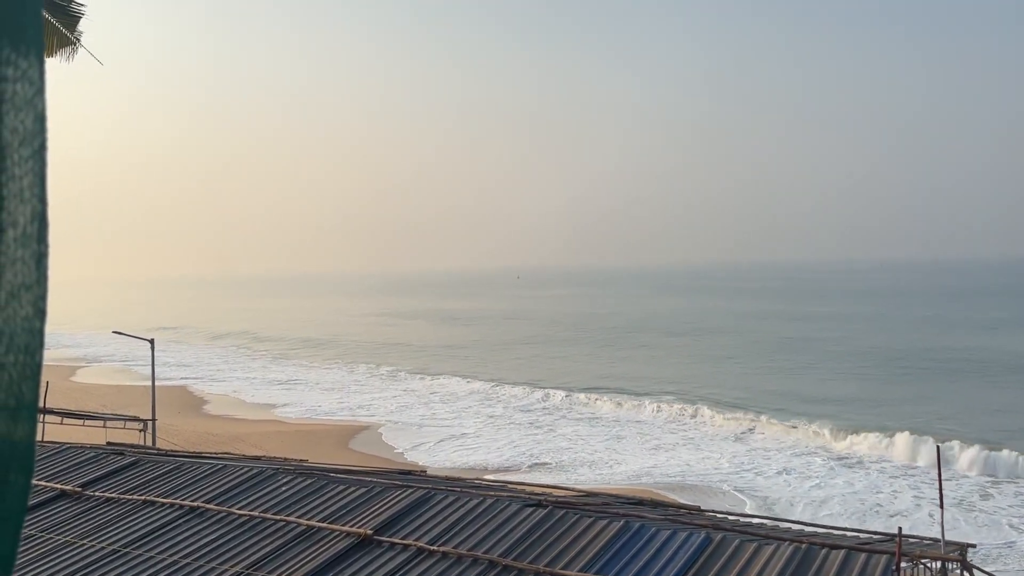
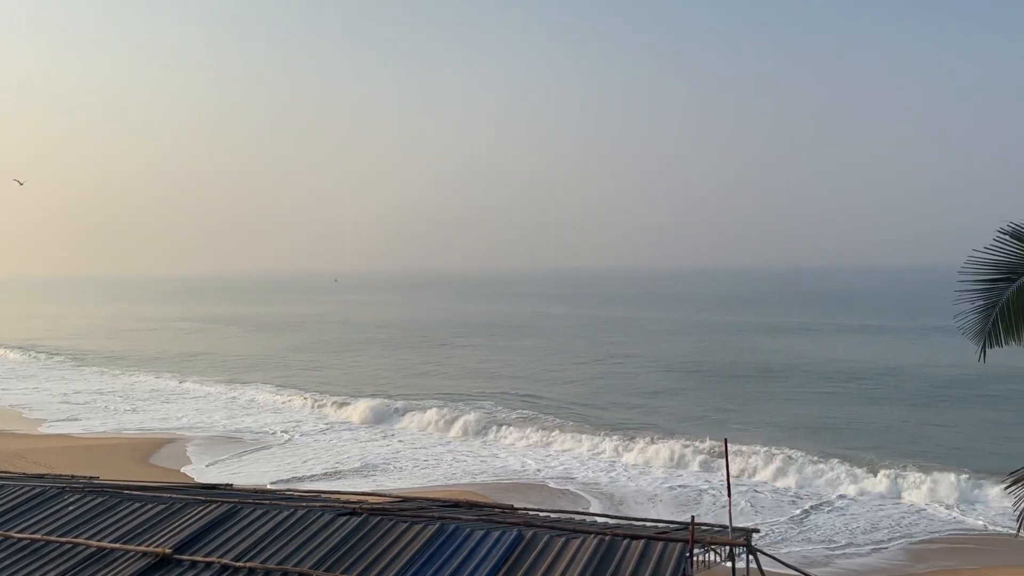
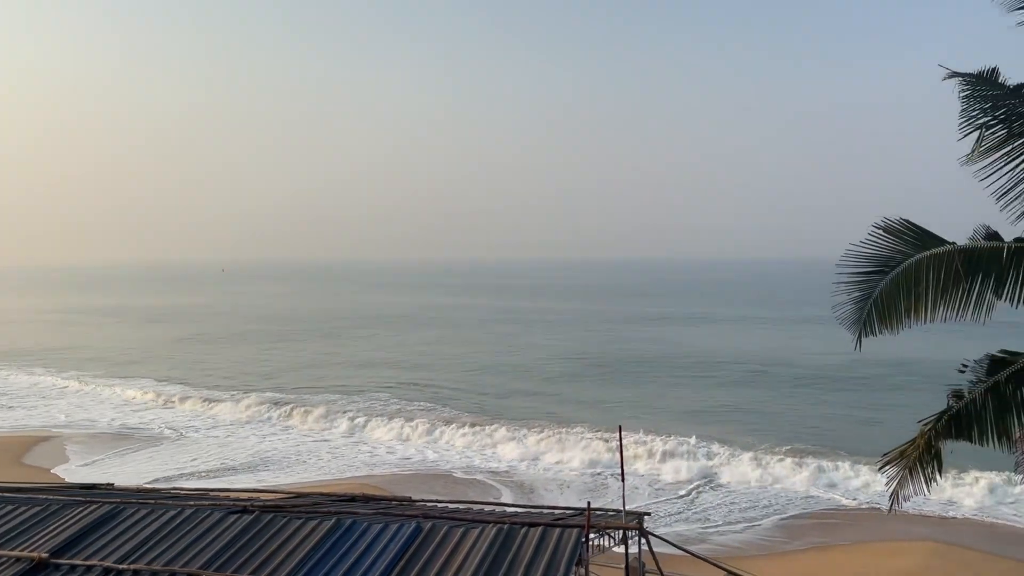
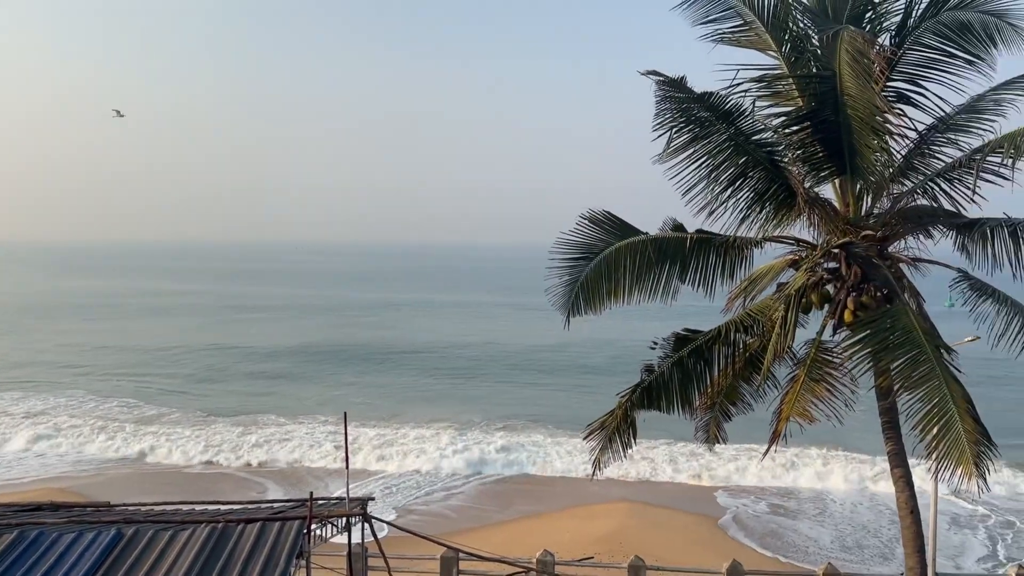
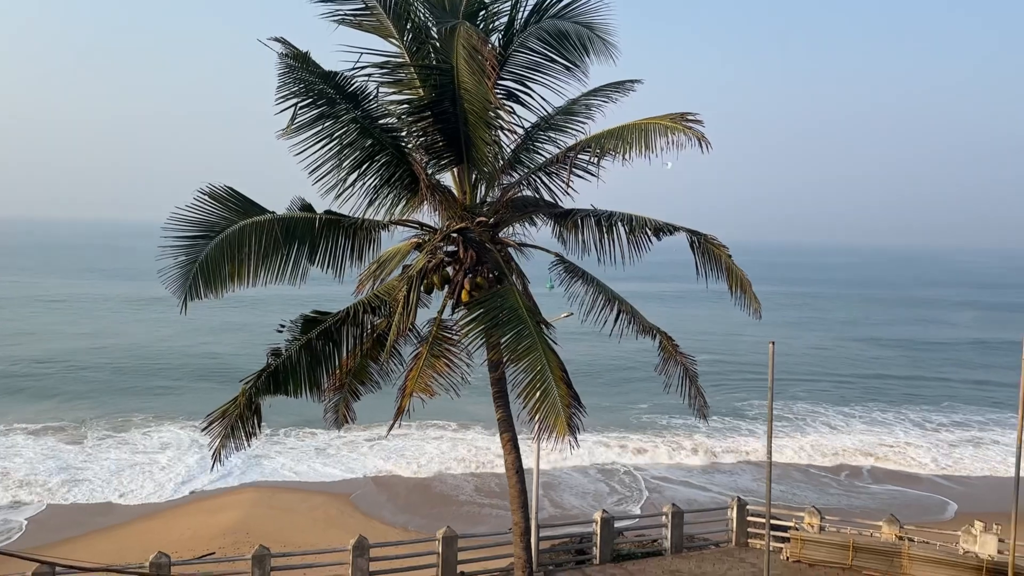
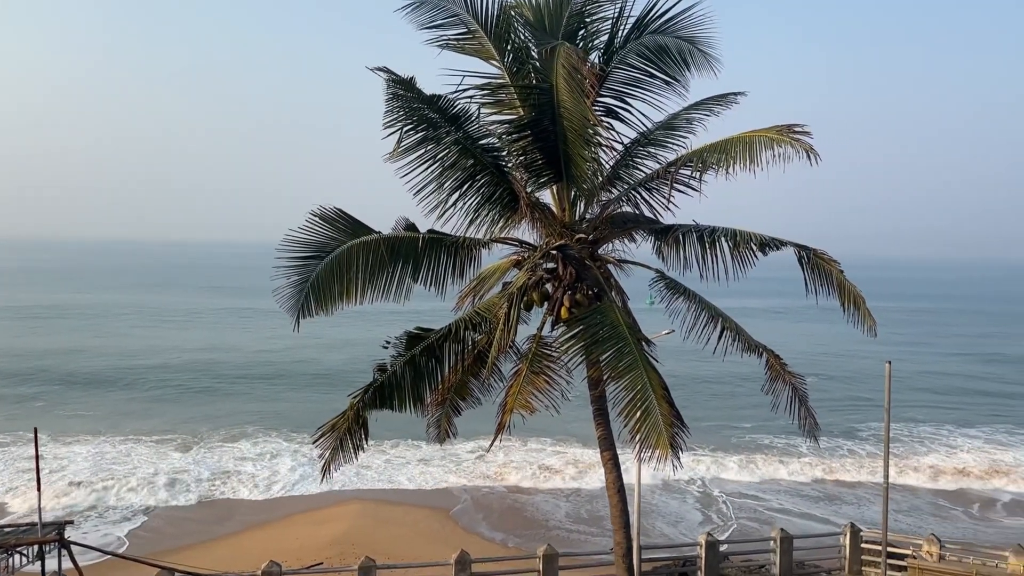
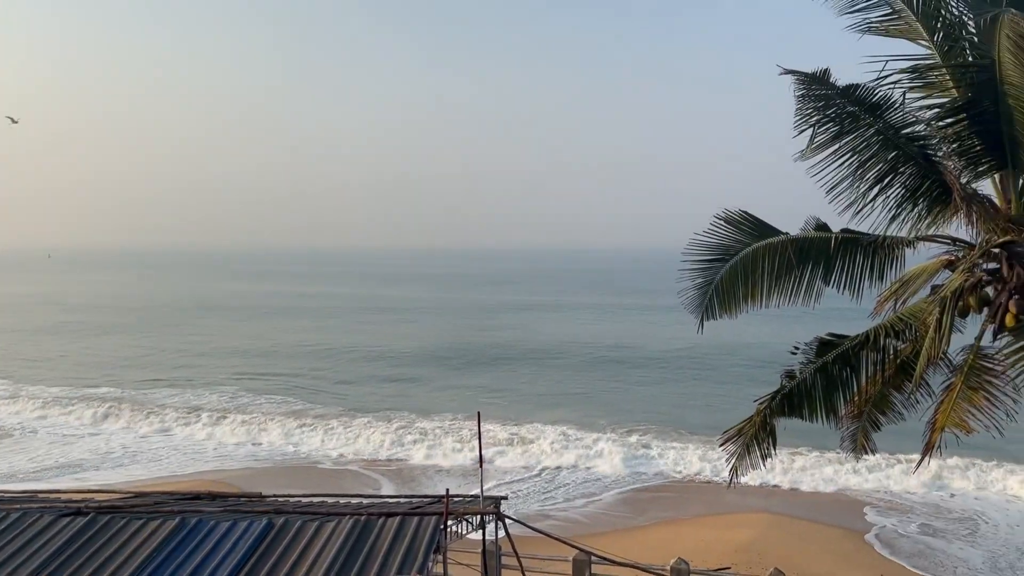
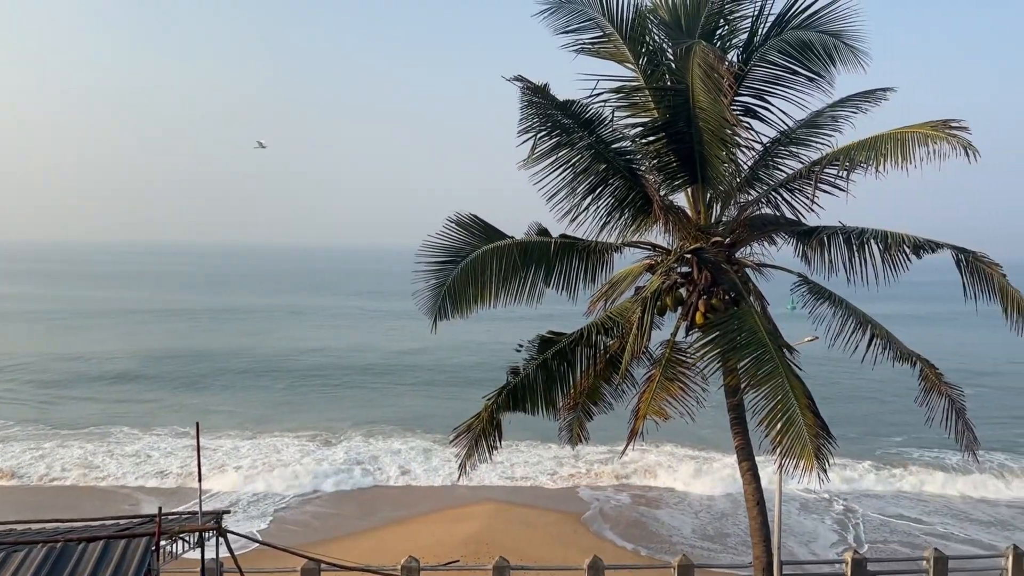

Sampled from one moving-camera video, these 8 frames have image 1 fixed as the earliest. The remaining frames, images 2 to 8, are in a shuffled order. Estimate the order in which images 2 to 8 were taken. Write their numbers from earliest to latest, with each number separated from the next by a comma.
2, 3, 7, 4, 8, 6, 5
